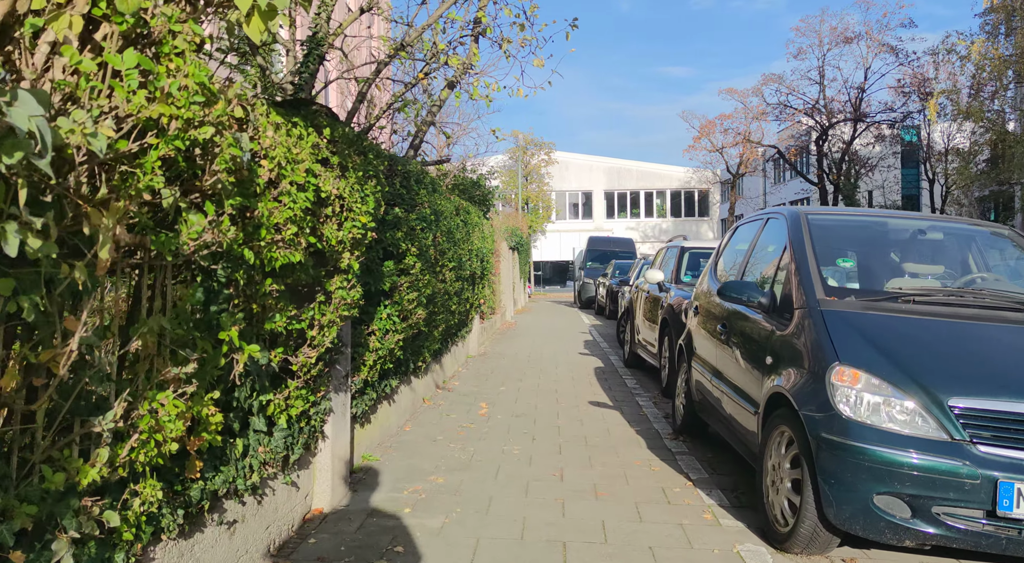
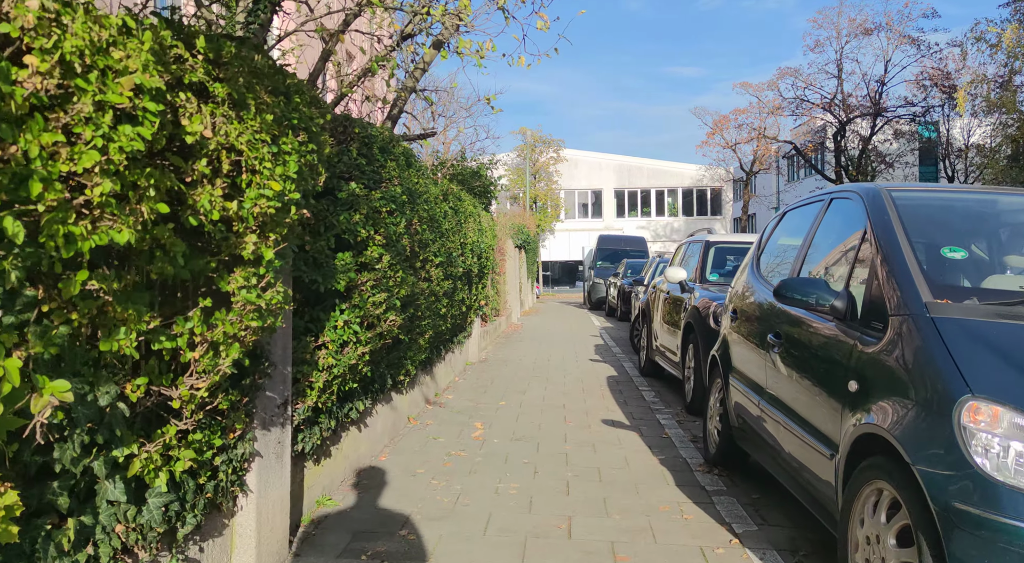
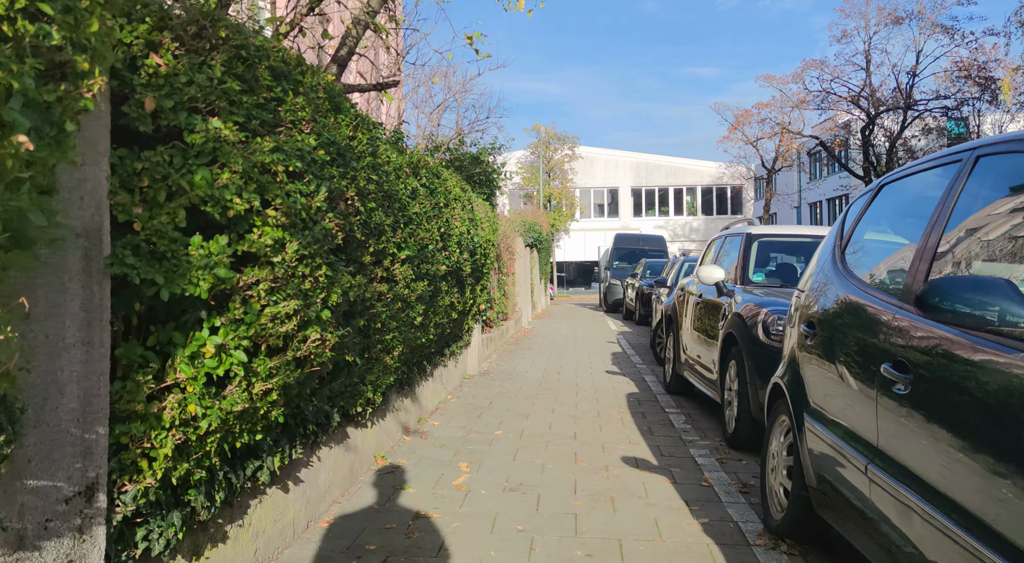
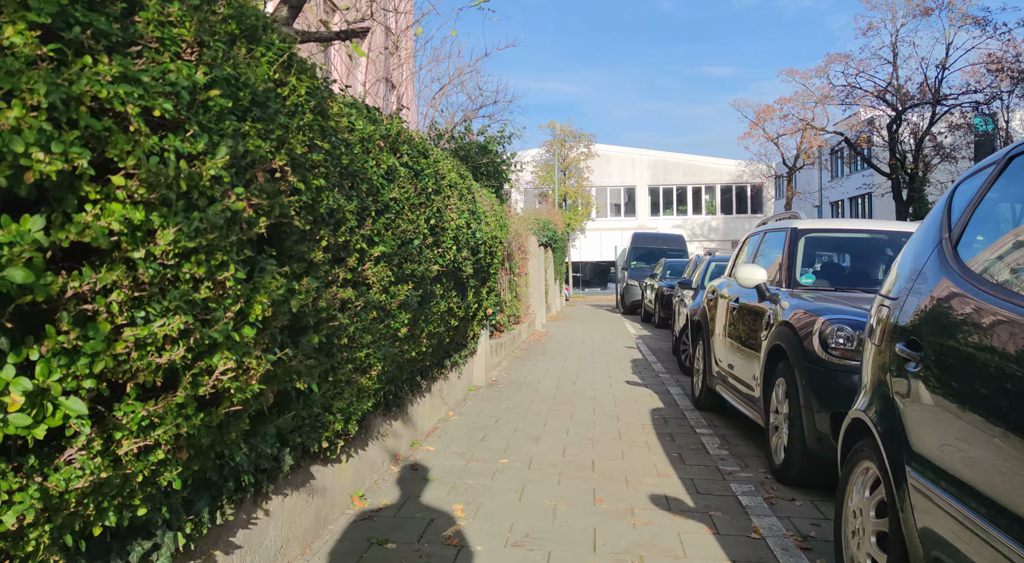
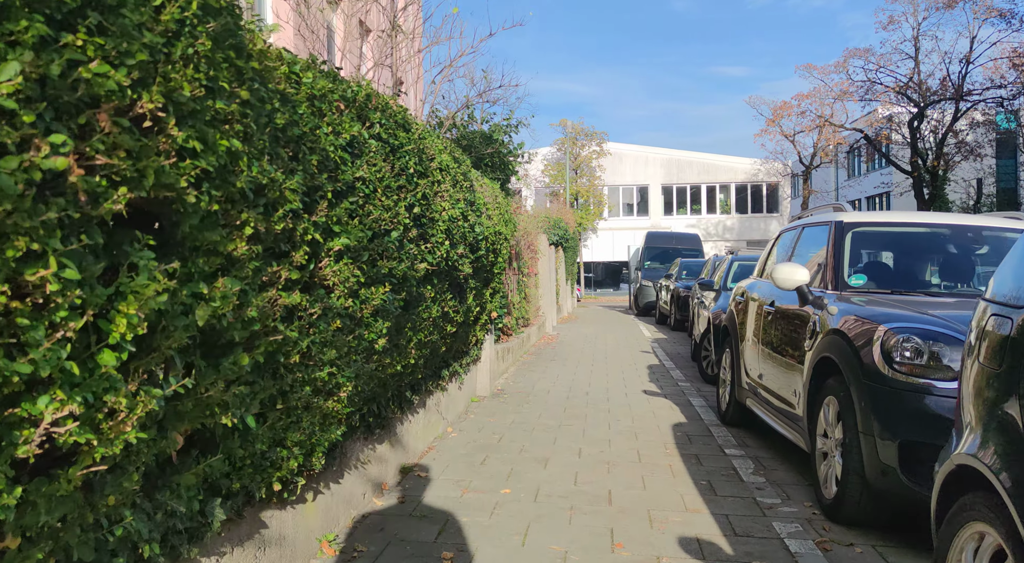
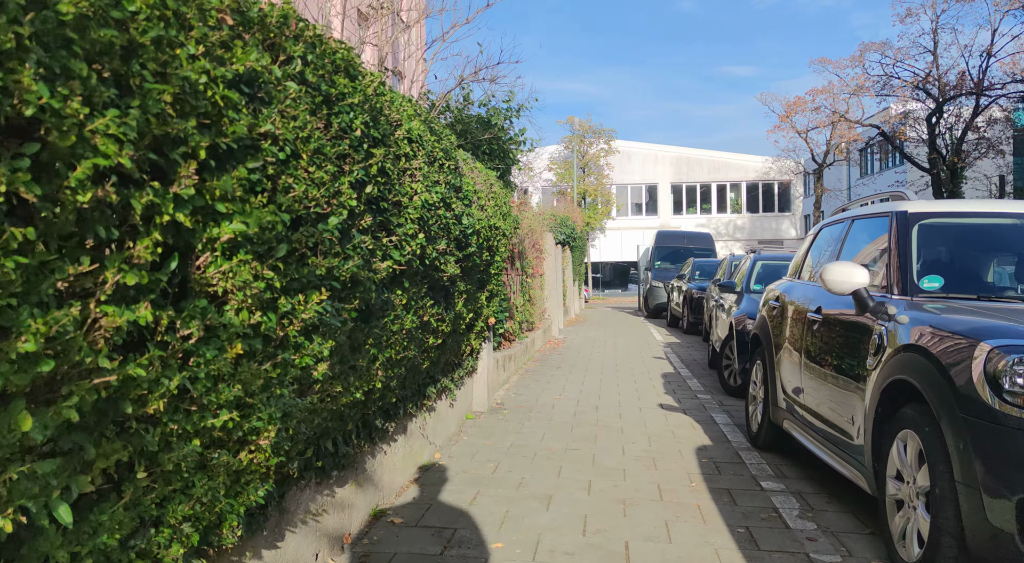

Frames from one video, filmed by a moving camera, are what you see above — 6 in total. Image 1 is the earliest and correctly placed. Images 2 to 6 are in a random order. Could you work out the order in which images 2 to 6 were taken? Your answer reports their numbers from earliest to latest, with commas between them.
2, 3, 4, 5, 6
